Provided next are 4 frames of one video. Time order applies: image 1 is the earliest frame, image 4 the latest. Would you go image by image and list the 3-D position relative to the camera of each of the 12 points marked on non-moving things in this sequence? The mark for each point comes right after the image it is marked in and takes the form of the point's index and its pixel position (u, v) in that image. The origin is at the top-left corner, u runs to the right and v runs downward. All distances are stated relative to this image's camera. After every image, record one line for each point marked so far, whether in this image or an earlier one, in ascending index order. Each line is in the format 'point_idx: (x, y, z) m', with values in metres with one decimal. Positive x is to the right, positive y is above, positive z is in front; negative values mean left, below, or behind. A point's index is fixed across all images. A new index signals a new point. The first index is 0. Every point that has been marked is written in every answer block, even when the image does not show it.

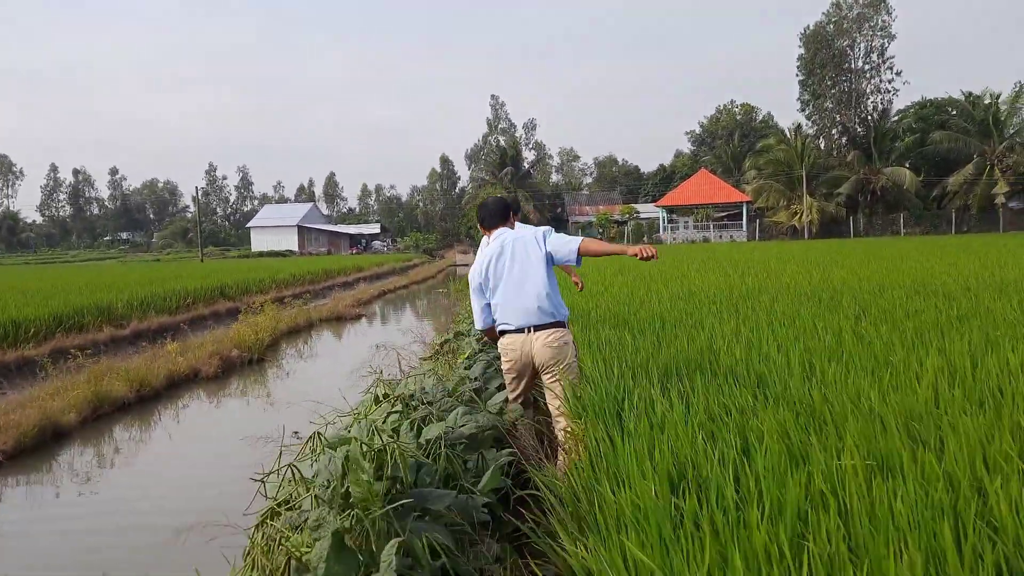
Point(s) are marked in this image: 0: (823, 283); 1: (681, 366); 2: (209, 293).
0: (+2.9, +0.1, +7.8) m
1: (+0.7, -0.3, +3.3) m
2: (-4.2, -0.1, +11.5) m
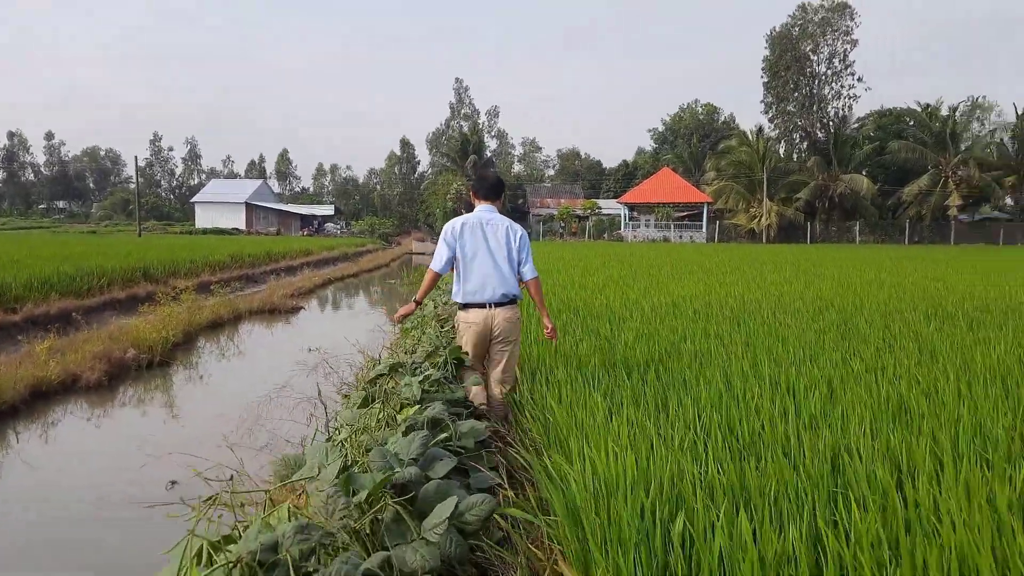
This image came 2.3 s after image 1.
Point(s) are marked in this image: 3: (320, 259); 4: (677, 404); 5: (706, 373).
0: (+2.5, -0.1, +7.0) m
1: (+0.5, -0.4, +2.4) m
2: (-4.8, +0.2, +10.3) m
3: (-4.7, +0.7, +19.9) m
4: (+0.5, -0.4, +2.5) m
5: (+0.7, -0.3, +2.9) m
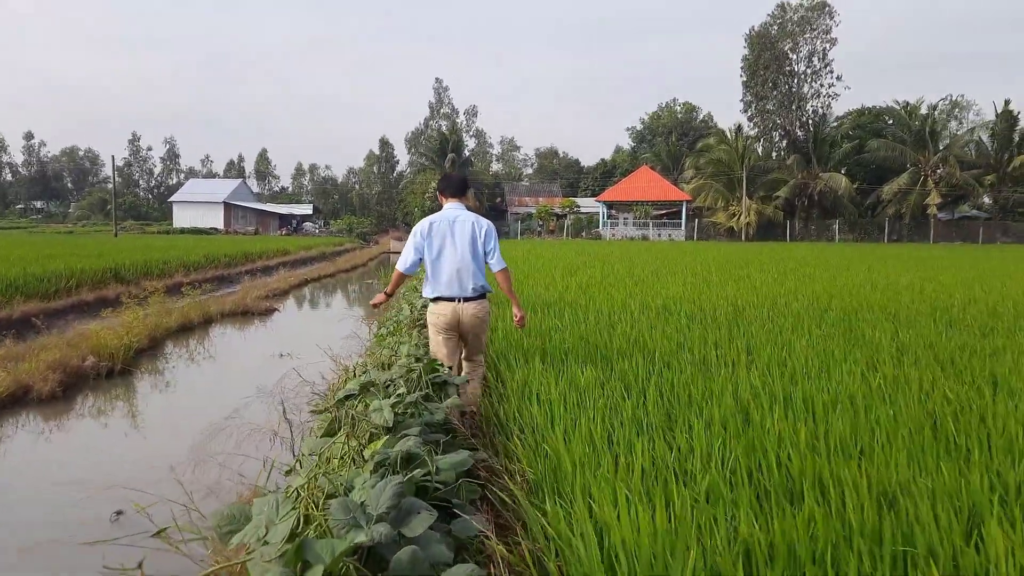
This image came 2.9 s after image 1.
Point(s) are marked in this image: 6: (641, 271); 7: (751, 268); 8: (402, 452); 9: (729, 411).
0: (+2.4, -0.1, +6.8) m
1: (+0.5, -0.4, +2.1) m
2: (-5.0, +0.1, +9.9) m
3: (-5.1, +0.7, +19.5) m
4: (+0.5, -0.4, +2.2) m
5: (+0.7, -0.3, +2.7) m
6: (+1.7, +0.2, +10.0) m
7: (+3.2, +0.3, +10.7) m
8: (-0.2, -0.3, +1.6) m
9: (+0.6, -0.4, +2.3) m
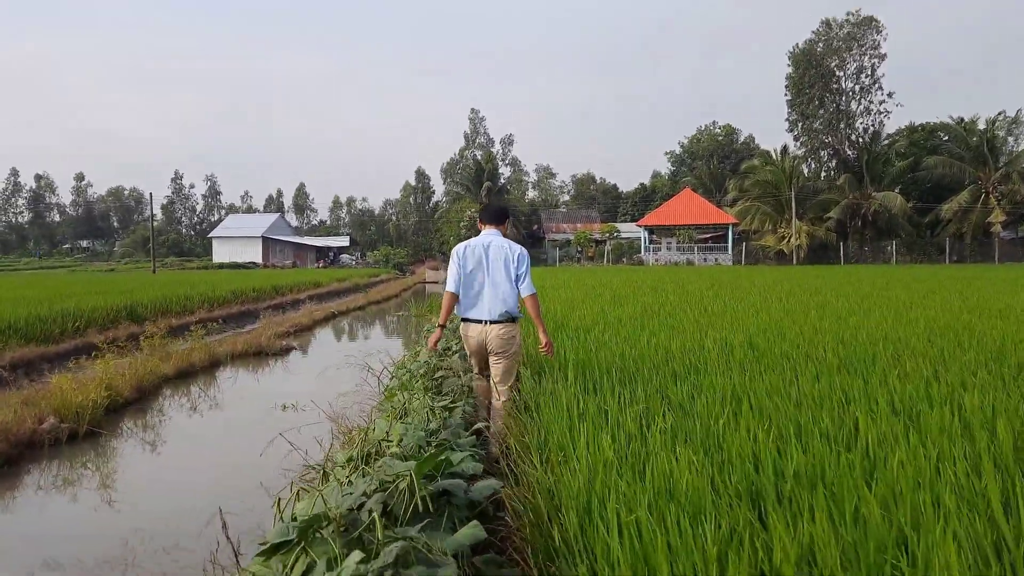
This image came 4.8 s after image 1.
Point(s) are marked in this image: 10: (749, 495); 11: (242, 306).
0: (+2.7, -0.3, +5.7) m
1: (+0.6, -0.5, +1.1) m
2: (-4.5, -0.3, +9.2) m
3: (-4.1, -0.1, +18.8) m
4: (+0.6, -0.5, +1.2) m
5: (+0.8, -0.4, +1.7) m
6: (+2.2, -0.1, +9.0) m
7: (+3.7, -0.1, +9.6) m
8: (-0.1, -0.4, +0.7) m
9: (+0.7, -0.4, +1.3) m
10: (+0.5, -0.4, +1.6) m
11: (-4.3, -0.3, +13.1) m
